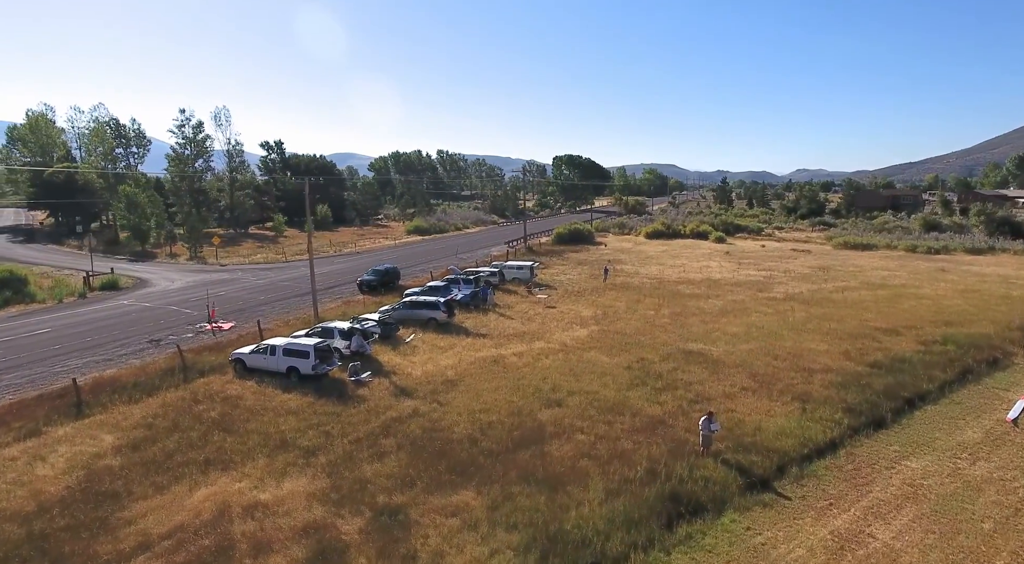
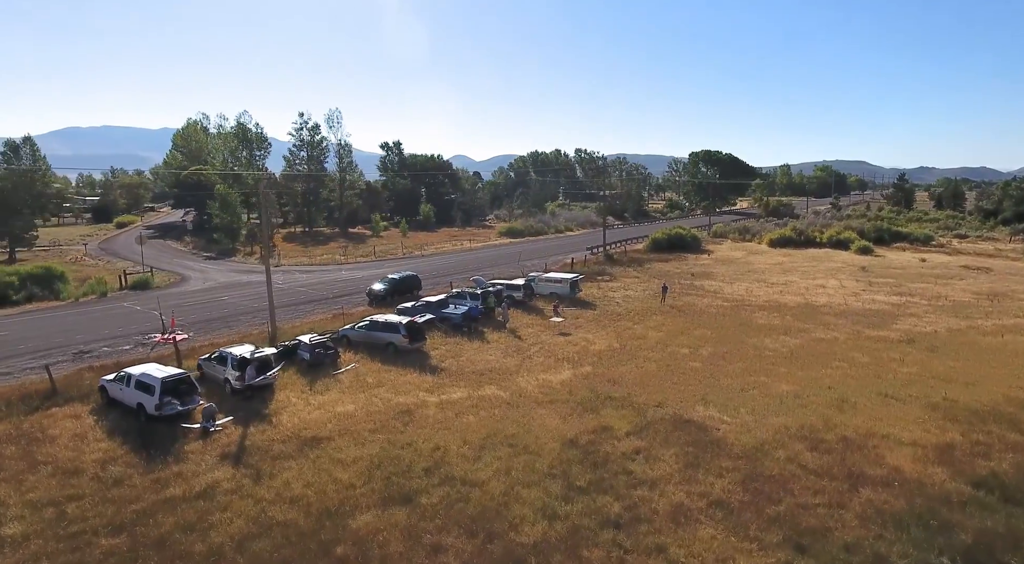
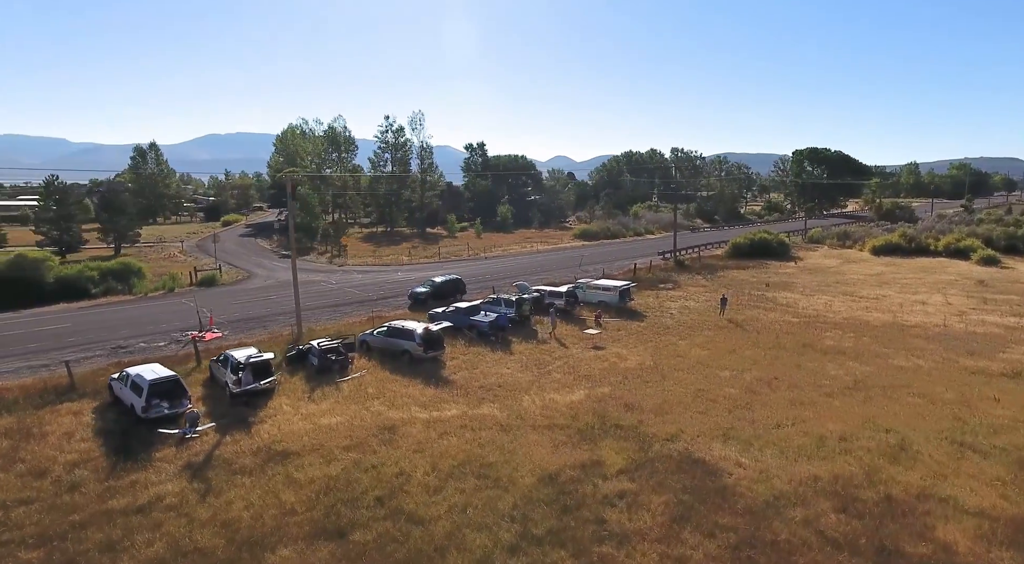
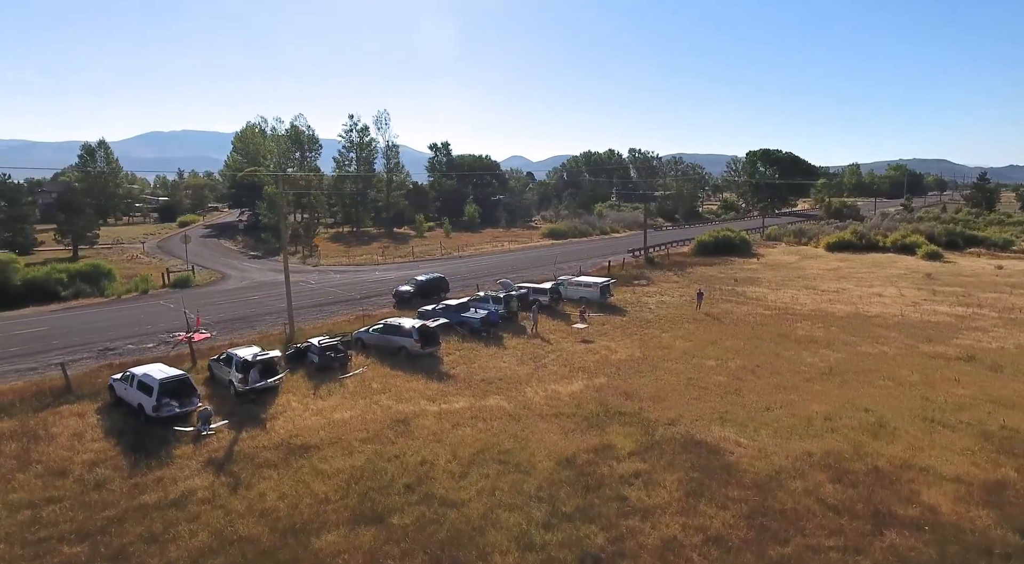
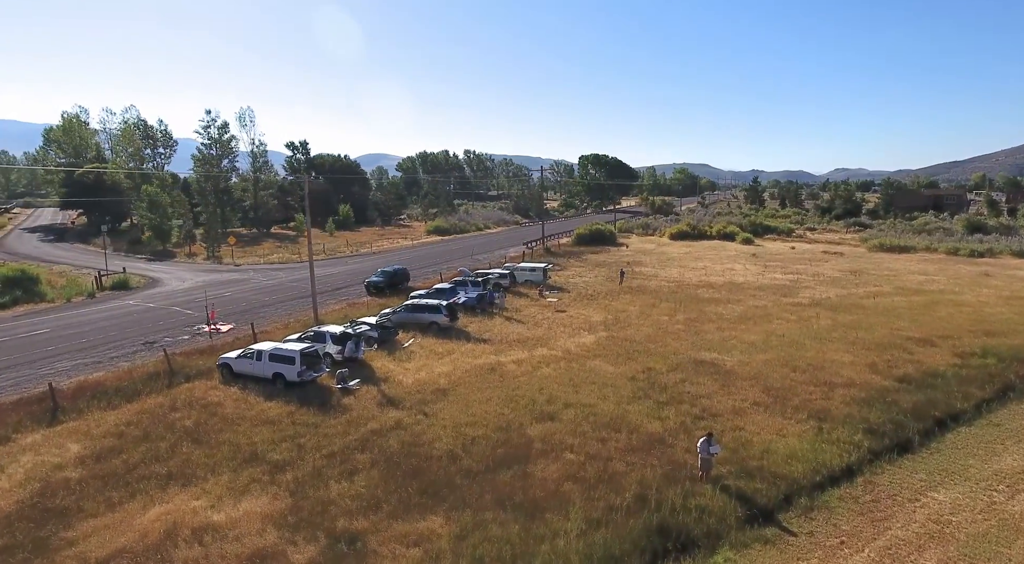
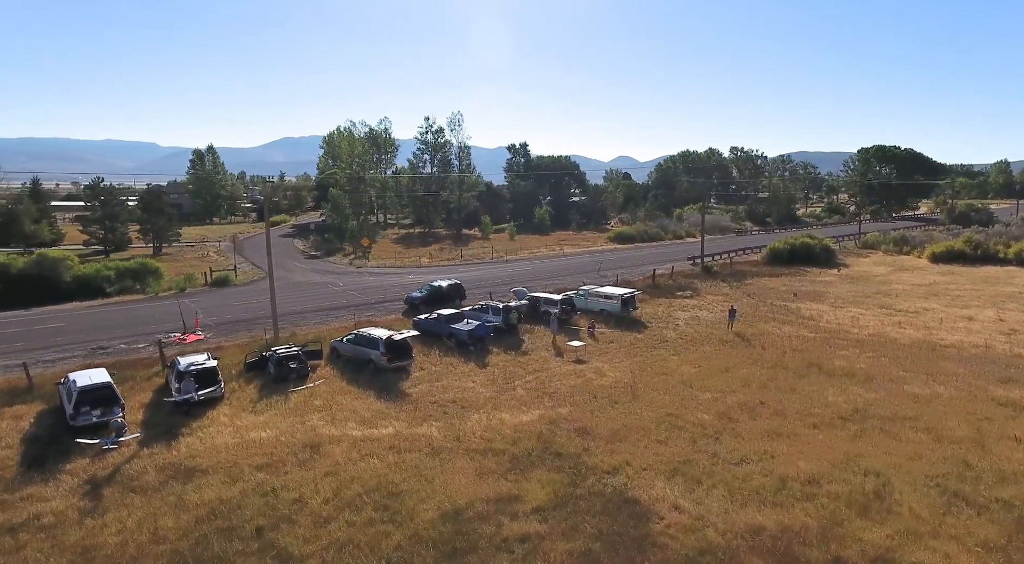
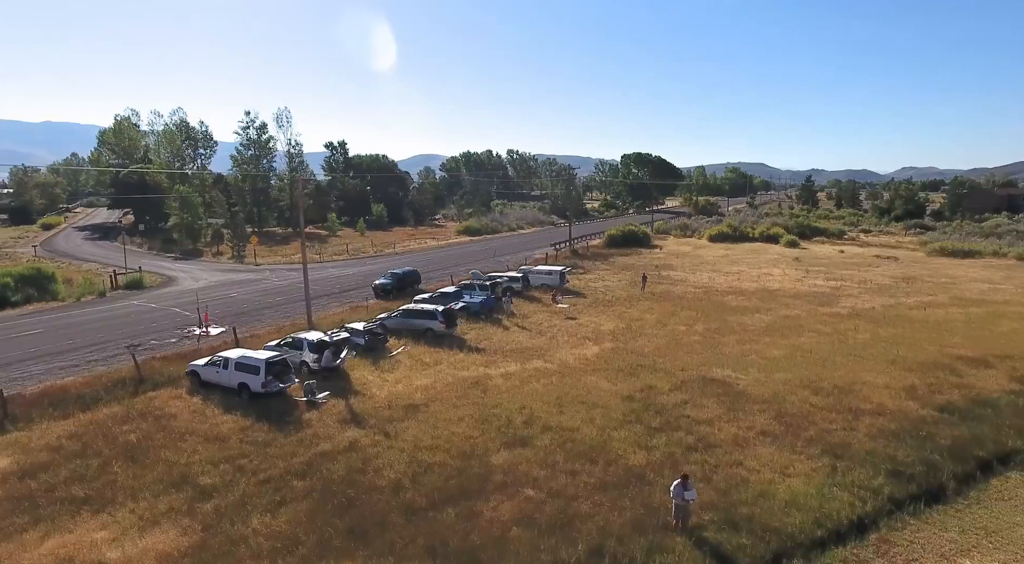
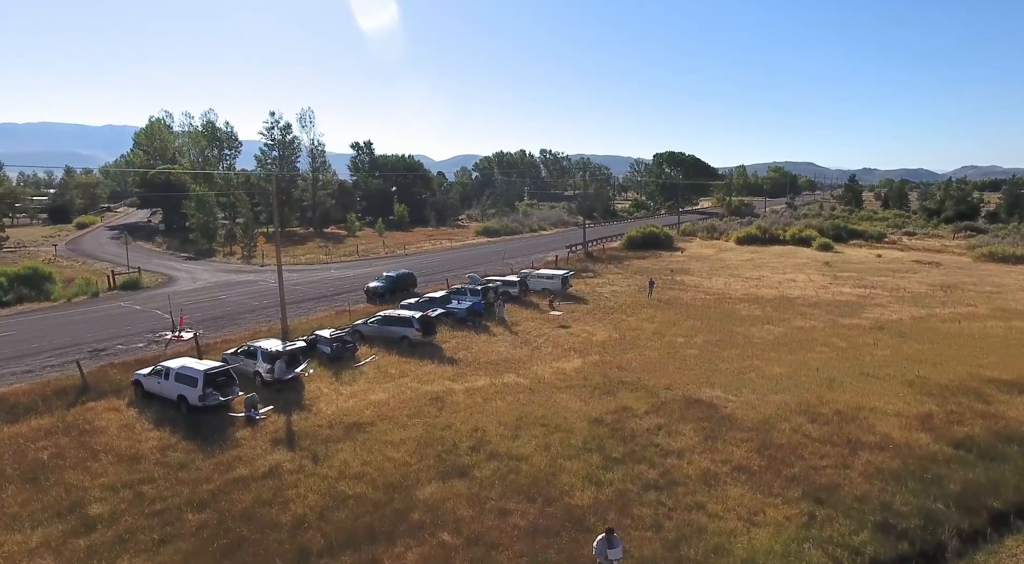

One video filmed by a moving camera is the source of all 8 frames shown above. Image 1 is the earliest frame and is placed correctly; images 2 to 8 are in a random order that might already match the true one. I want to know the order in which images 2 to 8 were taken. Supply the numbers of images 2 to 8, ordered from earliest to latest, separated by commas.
5, 7, 8, 2, 4, 3, 6
